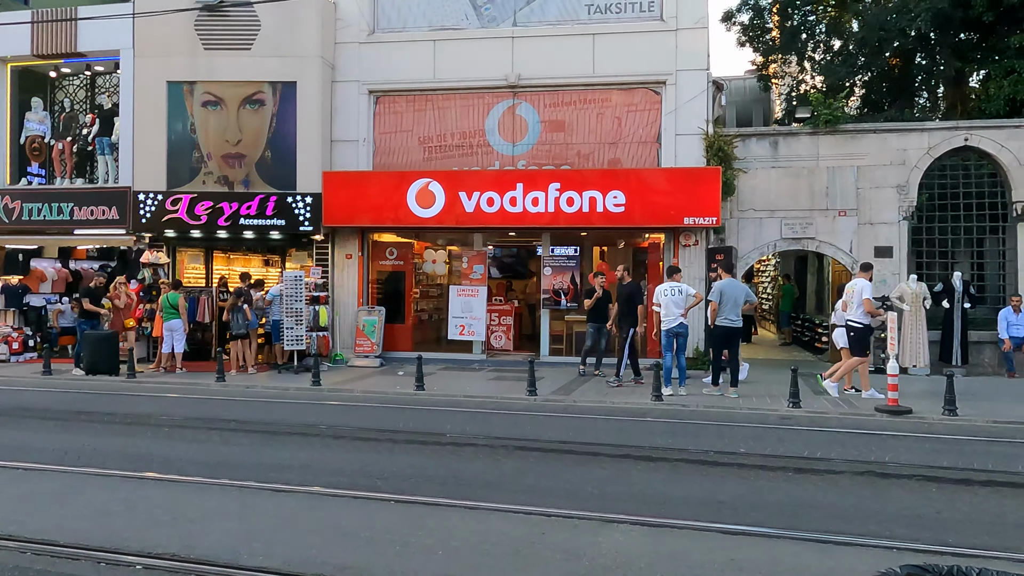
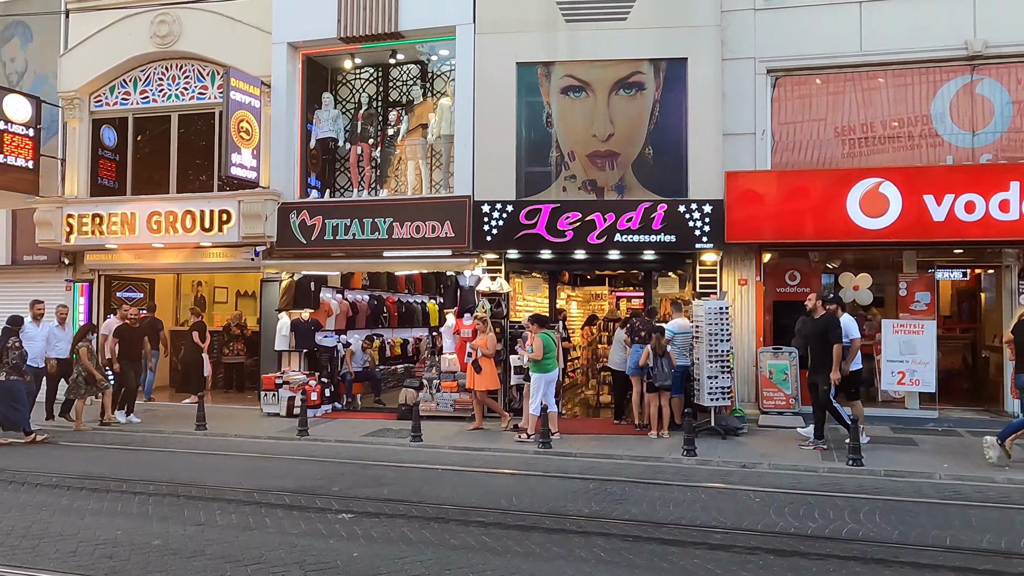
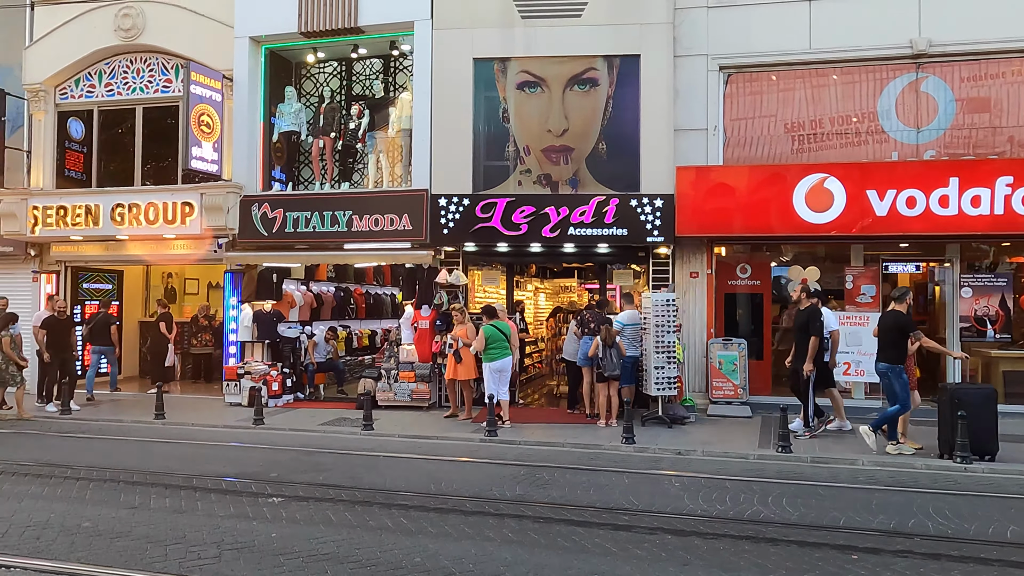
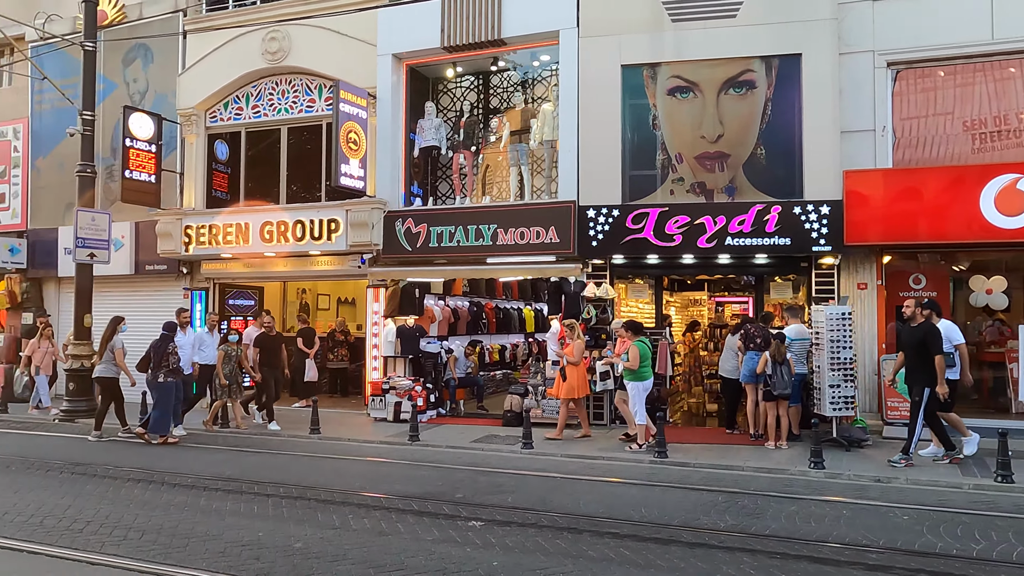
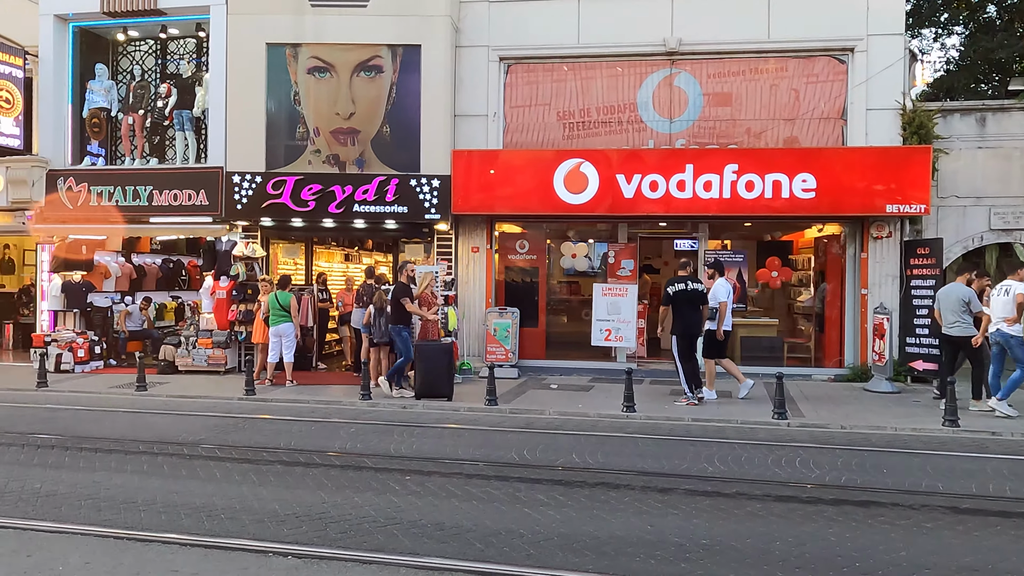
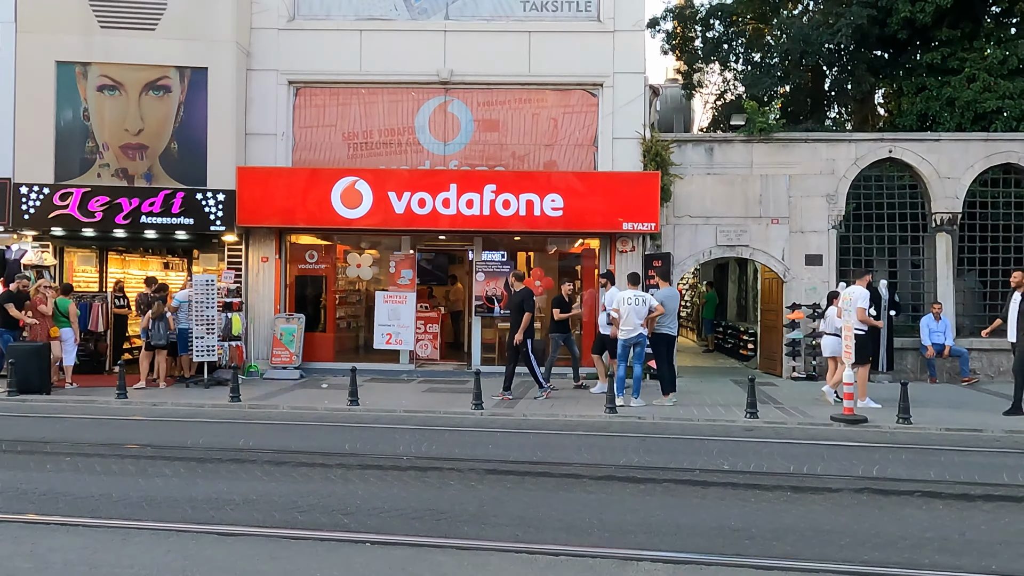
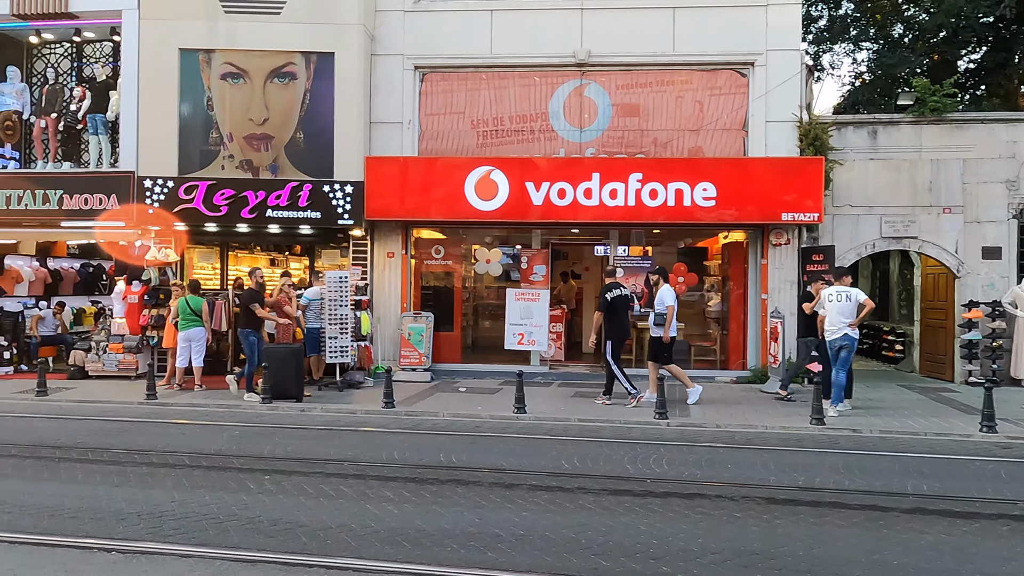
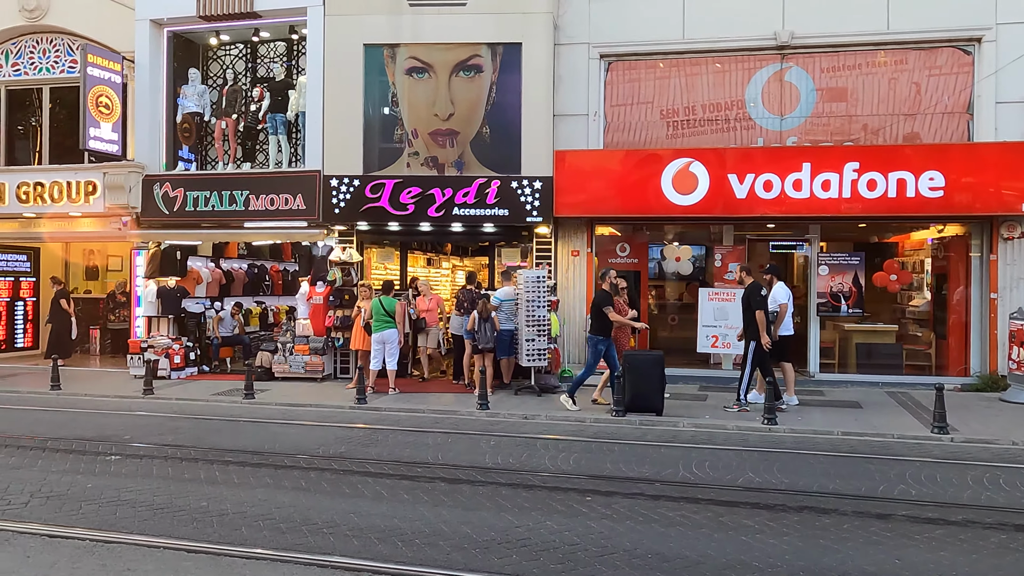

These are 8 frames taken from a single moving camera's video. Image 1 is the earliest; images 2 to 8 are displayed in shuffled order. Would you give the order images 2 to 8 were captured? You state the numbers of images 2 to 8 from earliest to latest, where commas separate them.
6, 7, 5, 8, 3, 2, 4
